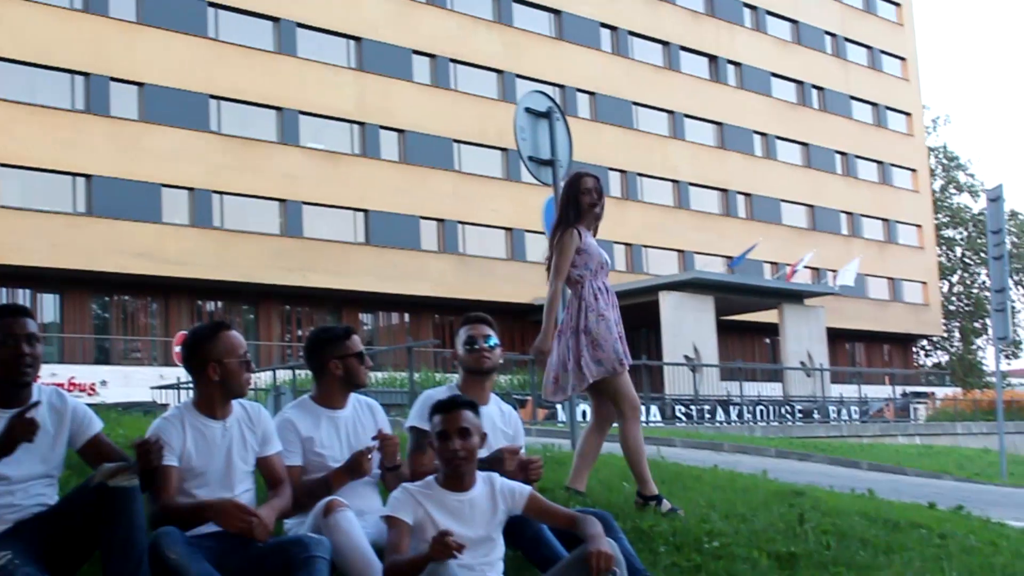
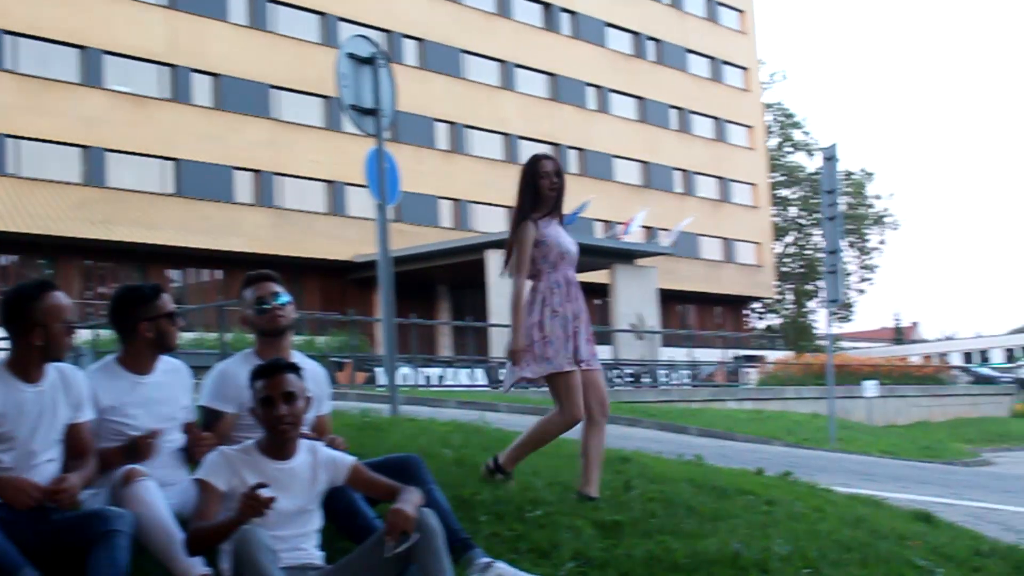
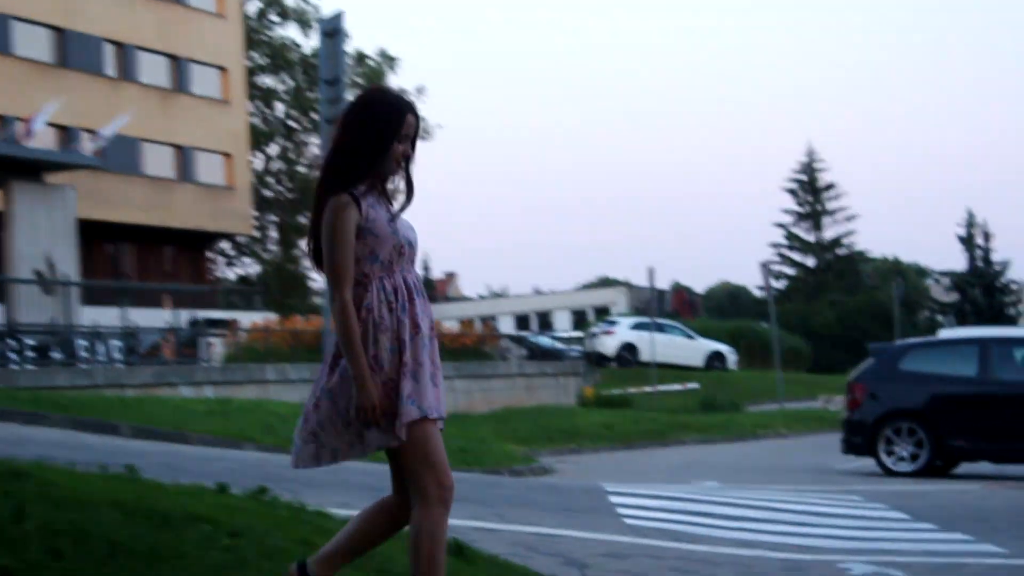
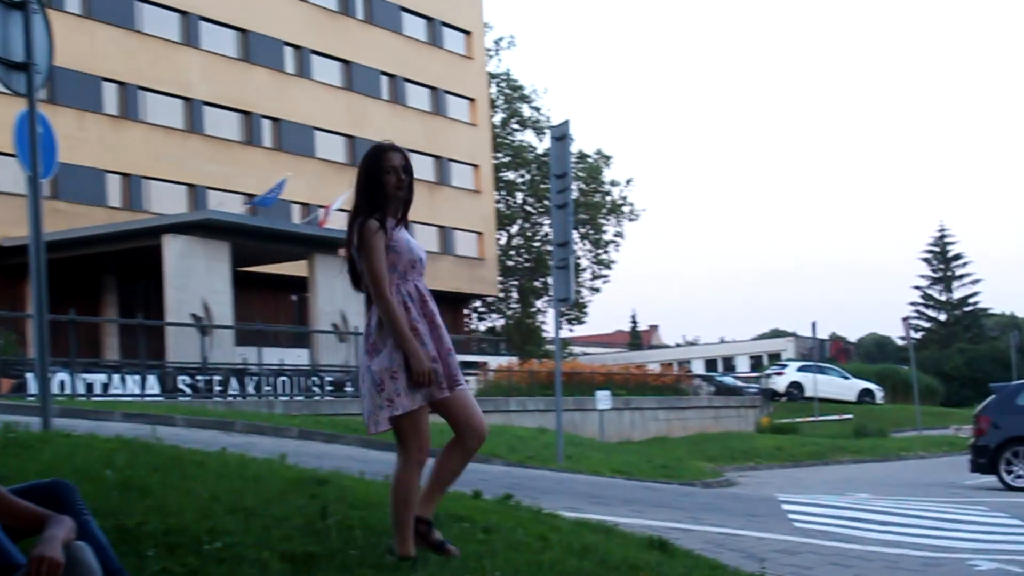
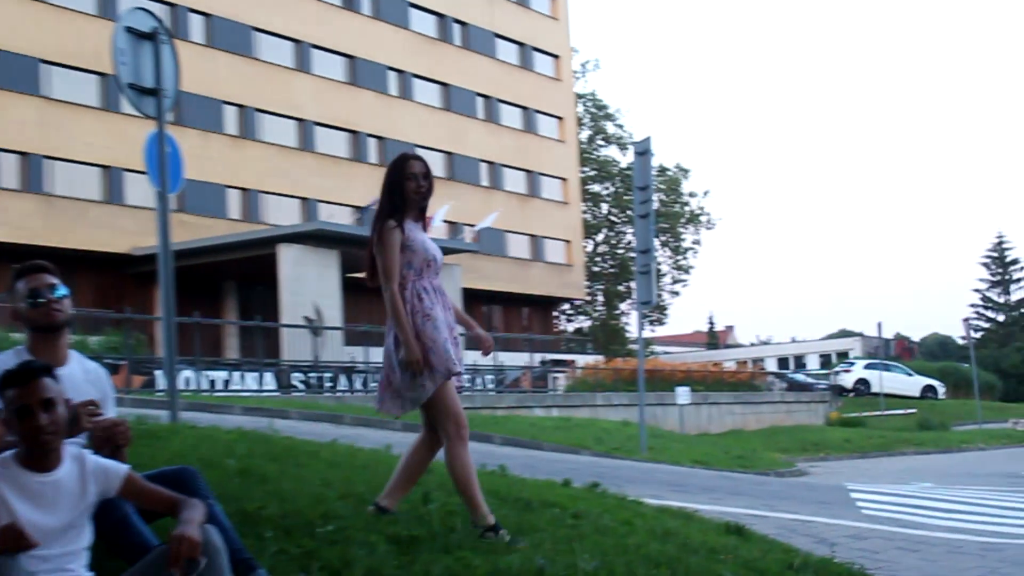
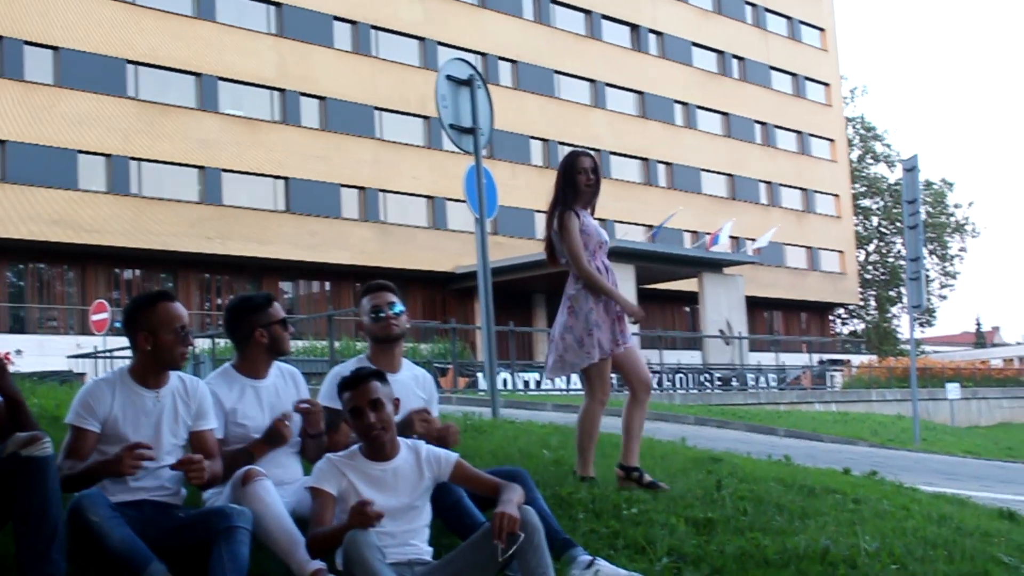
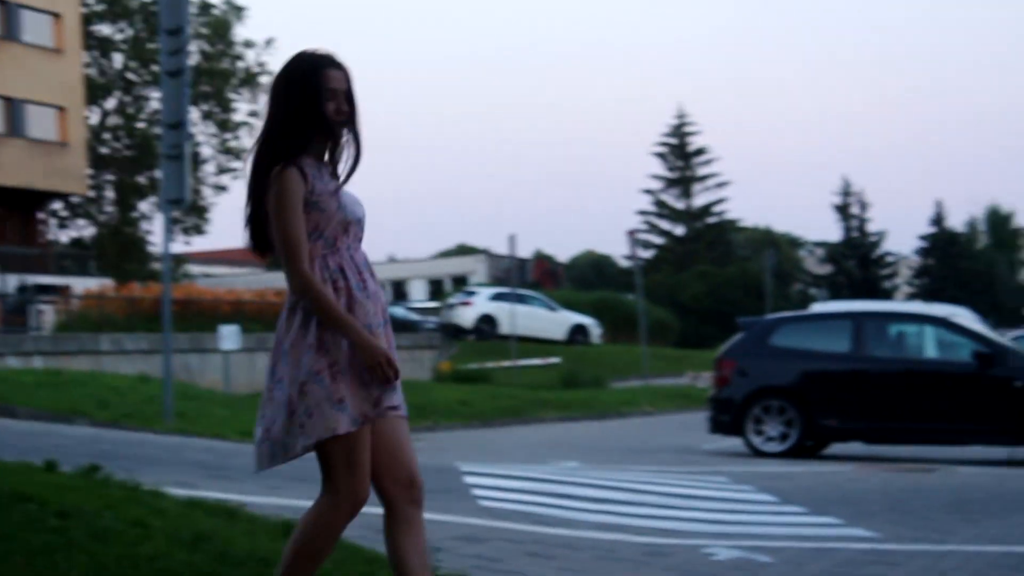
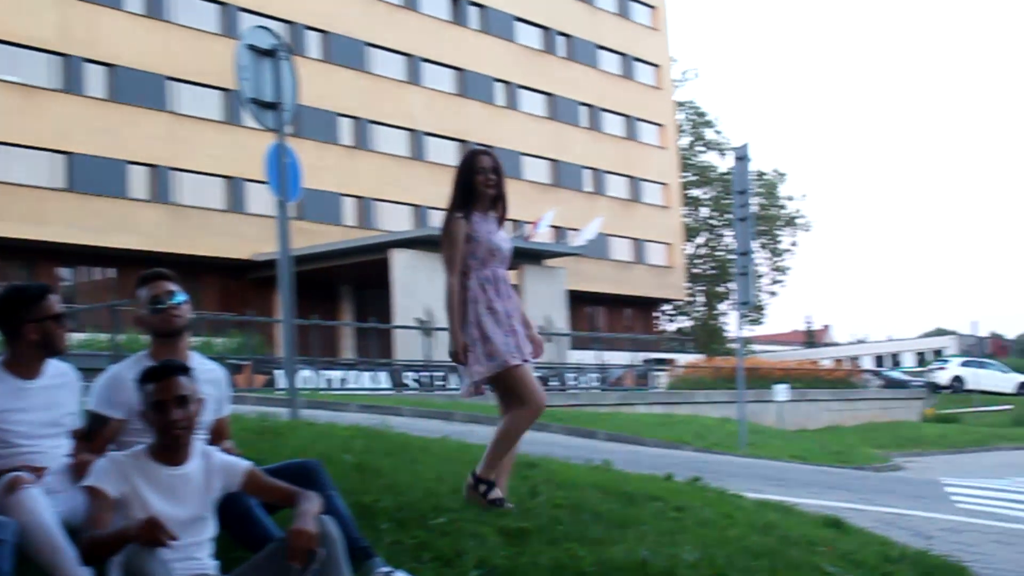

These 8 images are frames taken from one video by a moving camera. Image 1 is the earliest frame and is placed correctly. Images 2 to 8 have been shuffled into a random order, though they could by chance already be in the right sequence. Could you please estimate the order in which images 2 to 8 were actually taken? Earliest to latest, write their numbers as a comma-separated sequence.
6, 2, 8, 5, 4, 3, 7
